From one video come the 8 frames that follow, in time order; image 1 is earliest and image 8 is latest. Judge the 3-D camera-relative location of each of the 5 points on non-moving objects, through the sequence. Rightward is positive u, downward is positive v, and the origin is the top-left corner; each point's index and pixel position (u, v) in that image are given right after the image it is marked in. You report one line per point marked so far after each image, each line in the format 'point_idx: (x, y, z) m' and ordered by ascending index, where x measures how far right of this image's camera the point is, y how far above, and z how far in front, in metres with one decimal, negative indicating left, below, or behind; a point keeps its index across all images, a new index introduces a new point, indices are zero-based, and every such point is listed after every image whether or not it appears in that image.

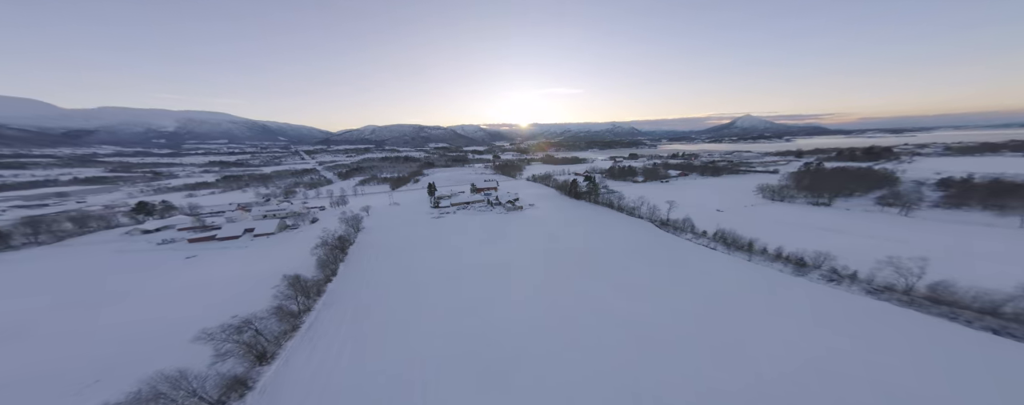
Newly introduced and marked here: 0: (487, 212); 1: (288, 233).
0: (-1.6, -0.5, +18.1) m
1: (-10.5, -1.4, +14.2) m
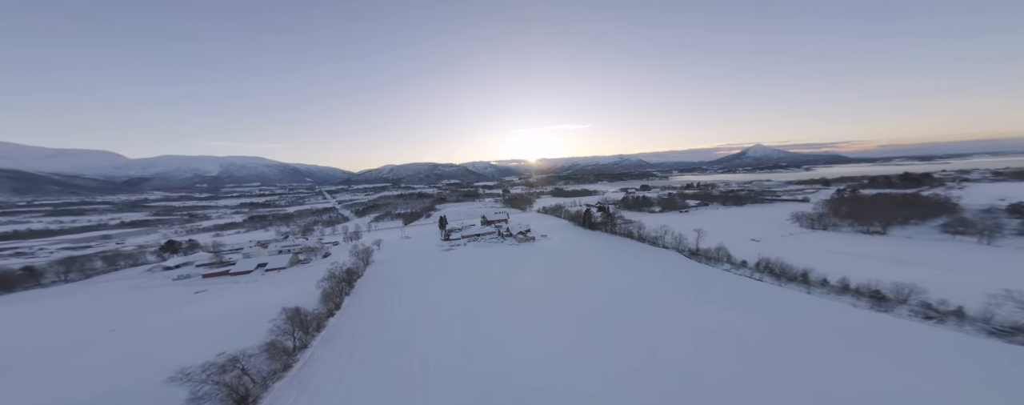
0: (-1.0, -2.4, +17.9) m
1: (-10.1, -3.0, +14.4) m
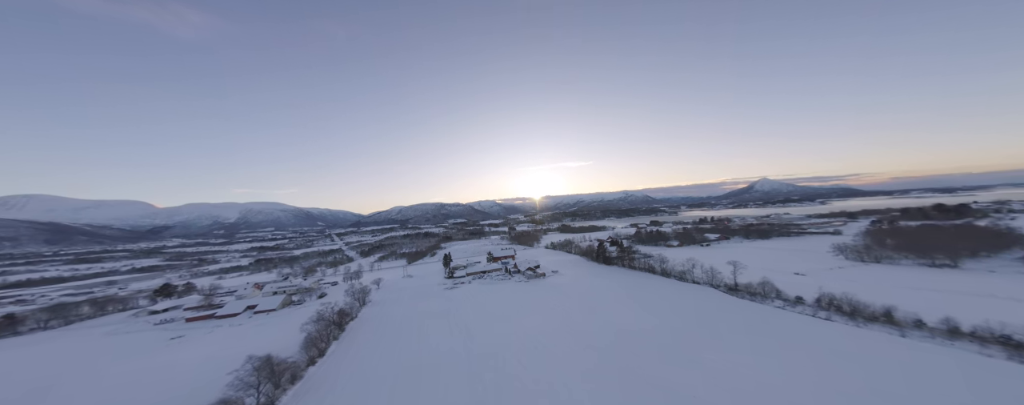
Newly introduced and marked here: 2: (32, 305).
0: (-0.5, -4.3, +16.8) m
1: (-9.7, -4.7, +13.4) m
2: (-29.0, -6.2, +18.5) m
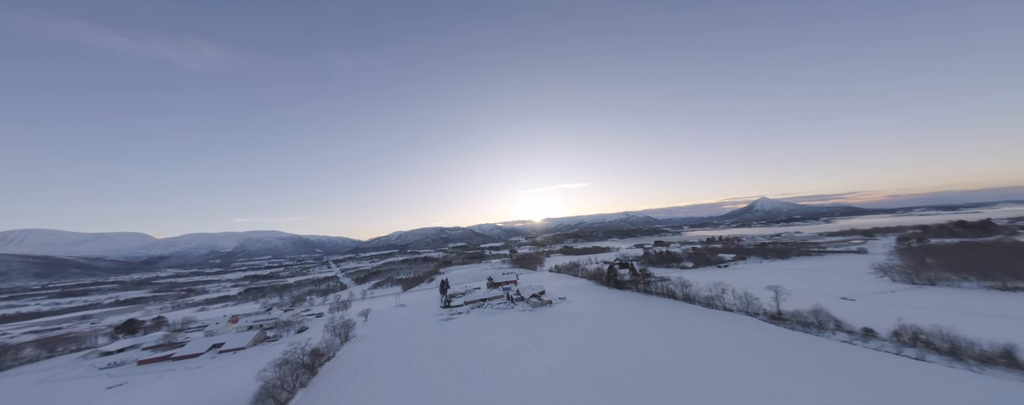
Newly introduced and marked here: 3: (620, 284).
0: (-0.4, -5.3, +15.1) m
1: (-9.6, -5.5, +11.7) m
2: (-28.8, -7.7, +16.7) m
3: (+6.1, -4.6, +17.2) m
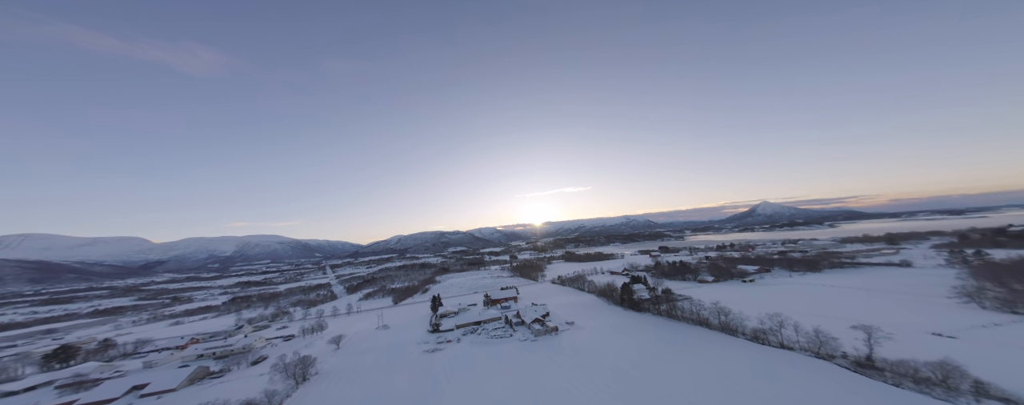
0: (-0.4, -5.5, +12.8) m
1: (-9.6, -5.8, +9.4) m
2: (-28.9, -8.0, +14.4) m
3: (+6.0, -4.9, +14.8) m
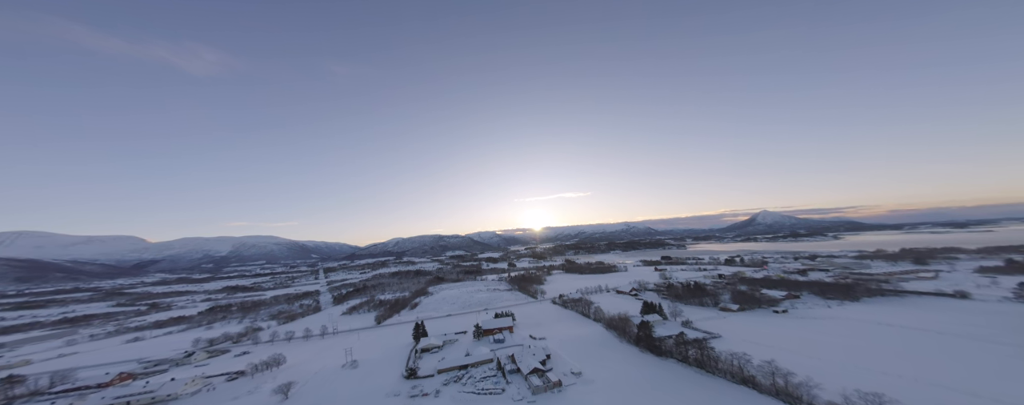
0: (-0.7, -6.2, +10.3) m
1: (-9.9, -6.2, +6.8) m
2: (-29.2, -8.2, +11.8) m
3: (+5.8, -5.6, +12.3) m
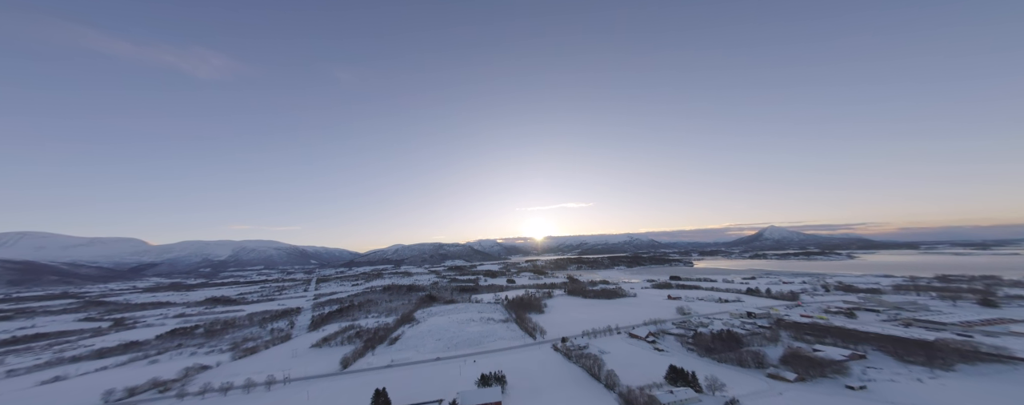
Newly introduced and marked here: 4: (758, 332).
0: (-1.3, -7.3, +6.3) m
1: (-10.5, -7.0, +3.0) m
2: (-29.8, -8.8, +8.1) m
3: (+5.2, -6.9, +8.4) m
4: (+15.7, -8.2, +19.8) m
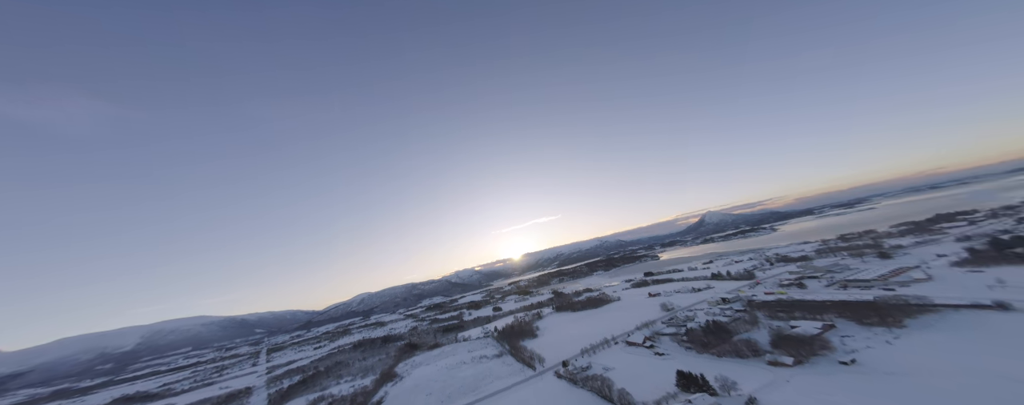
0: (+0.3, -8.3, +5.4) m
1: (-8.3, -9.1, +0.8) m
2: (-27.6, -14.1, +3.0) m
3: (+6.3, -7.1, +8.3) m
4: (+15.4, -7.7, +21.0) m
